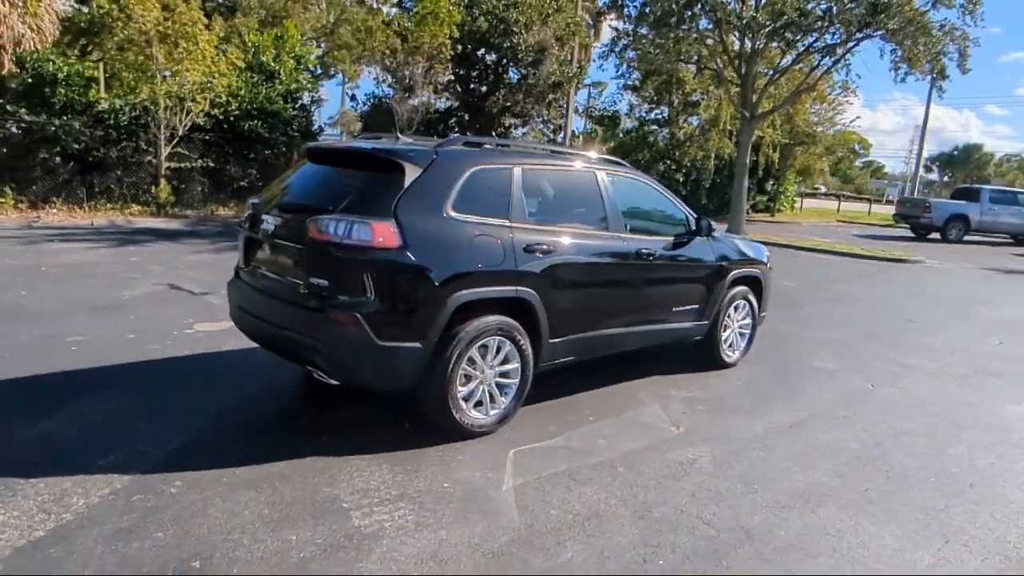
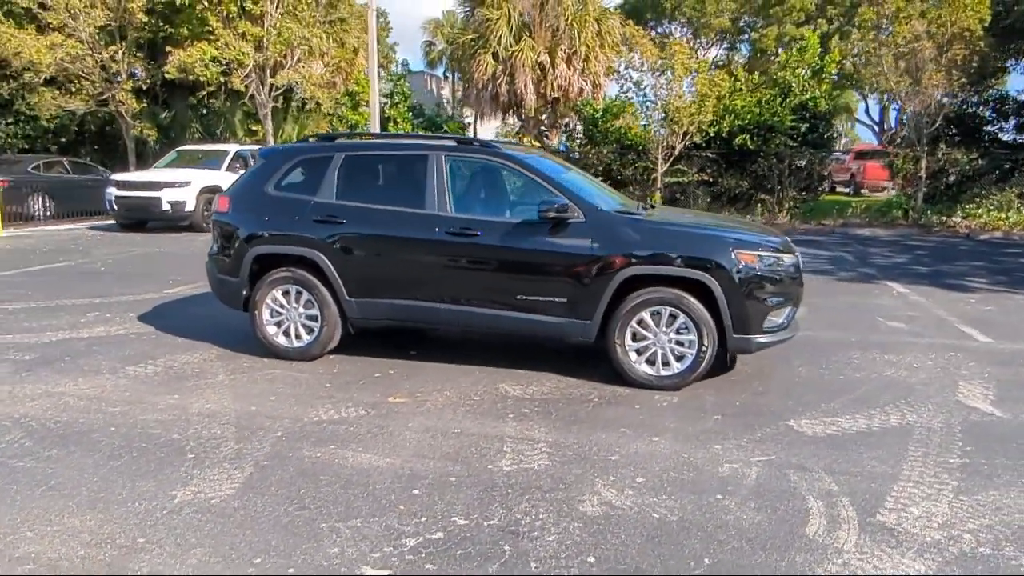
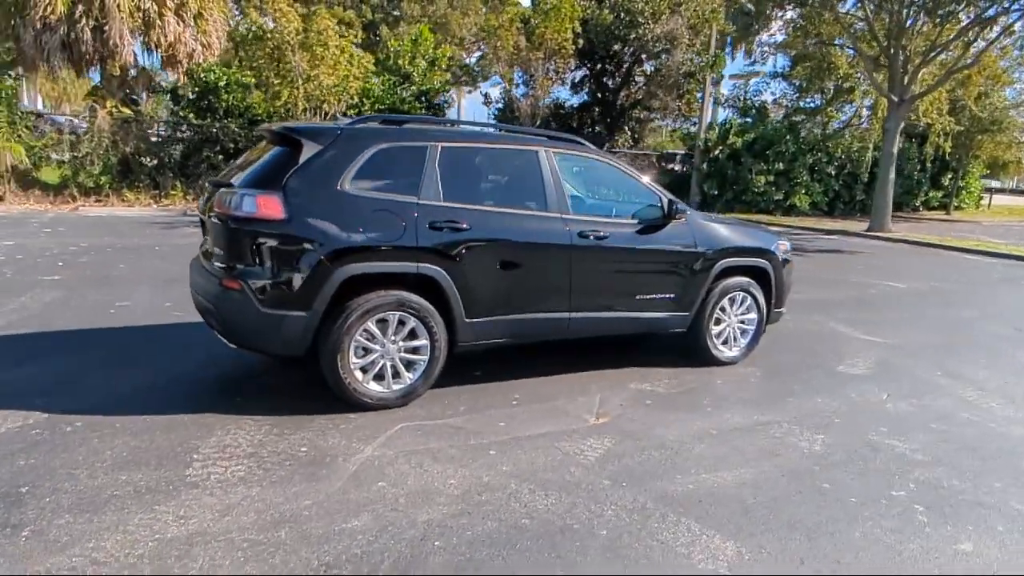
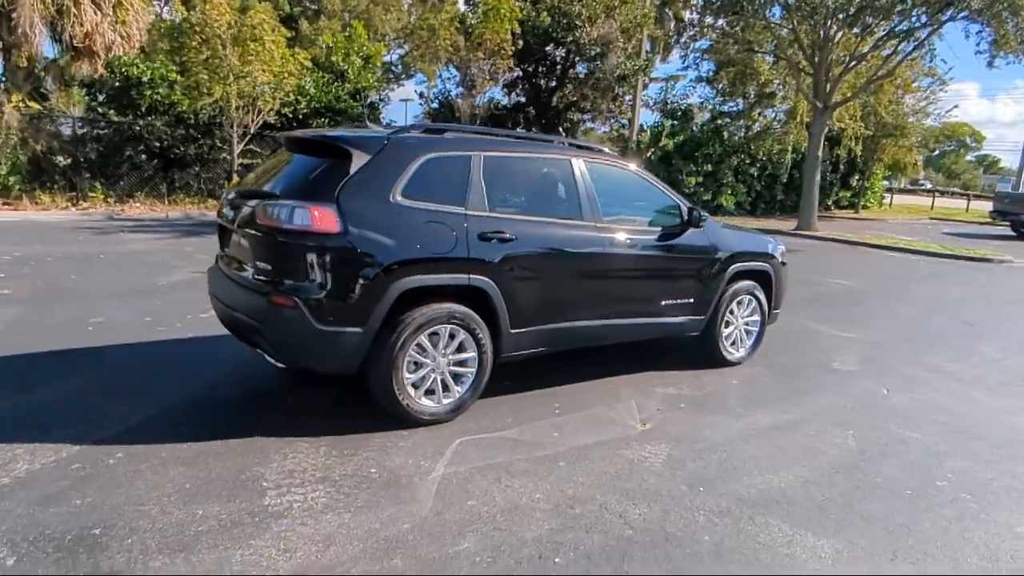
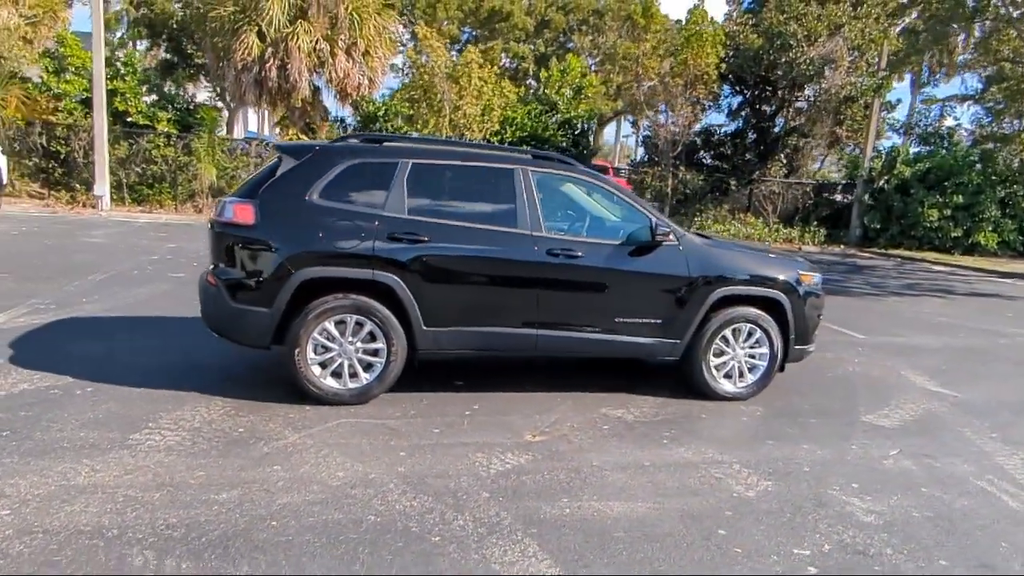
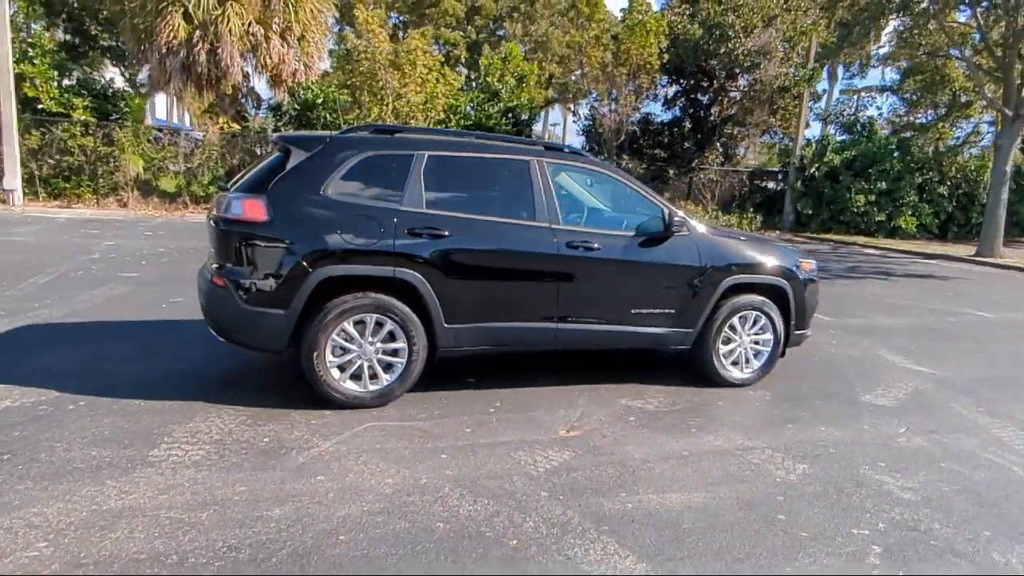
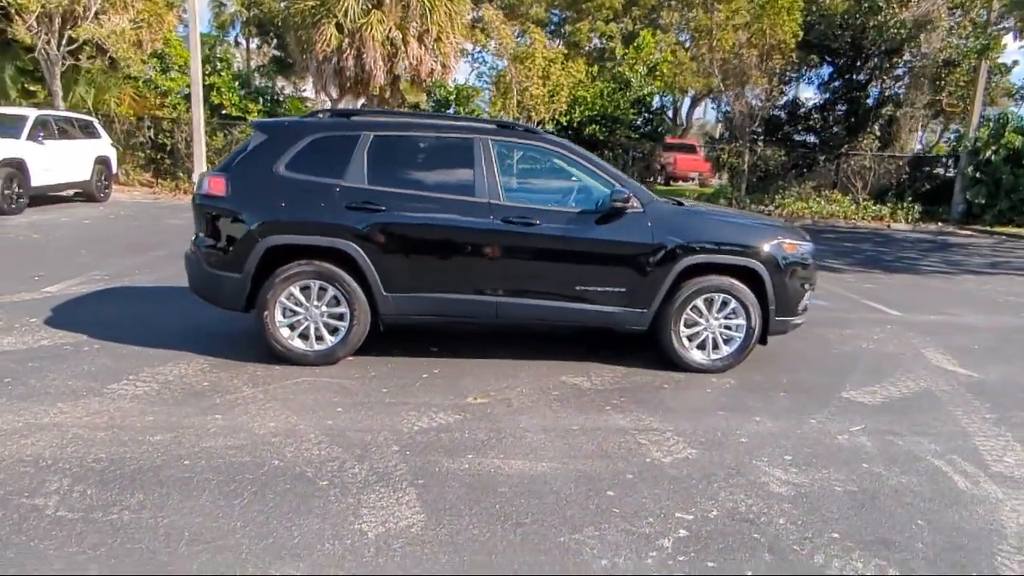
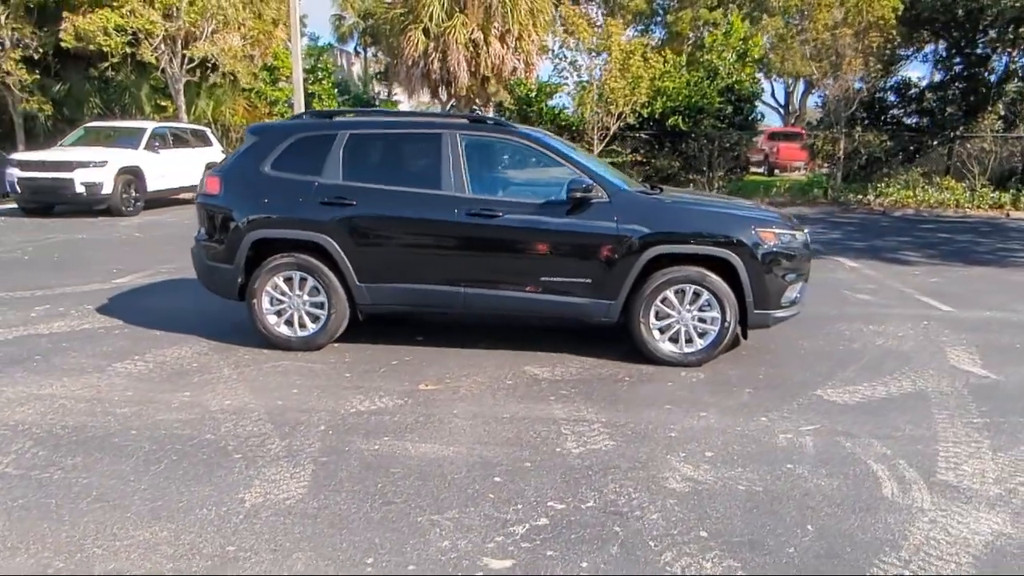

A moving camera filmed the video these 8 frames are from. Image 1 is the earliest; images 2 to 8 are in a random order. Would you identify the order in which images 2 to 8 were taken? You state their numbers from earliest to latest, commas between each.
4, 3, 6, 5, 7, 8, 2
